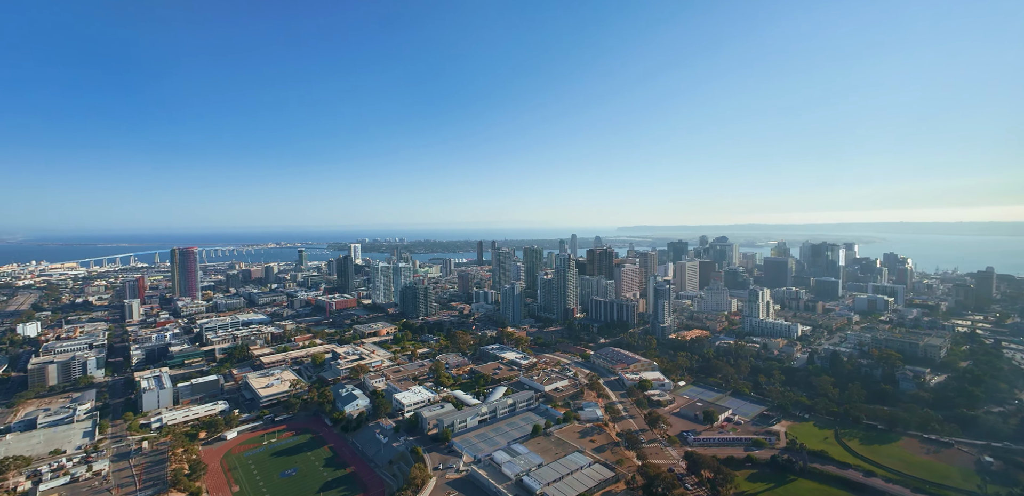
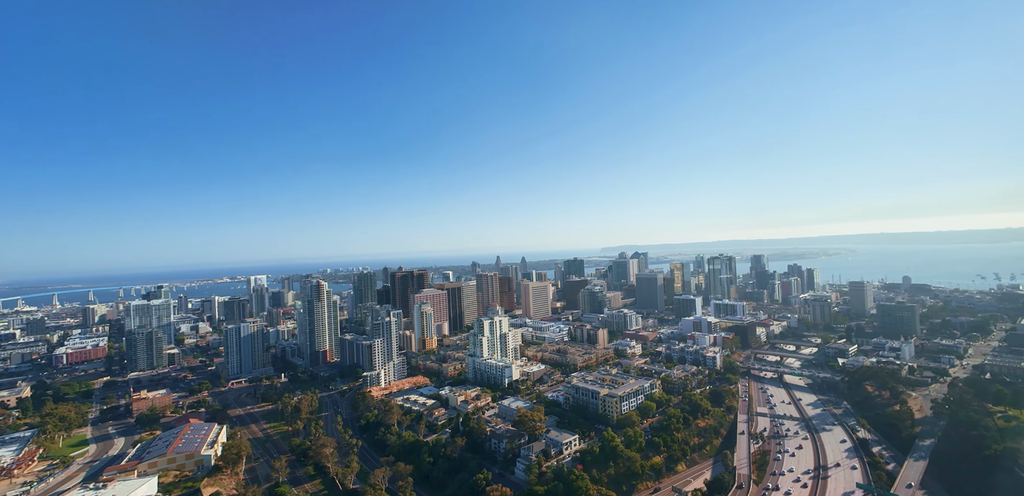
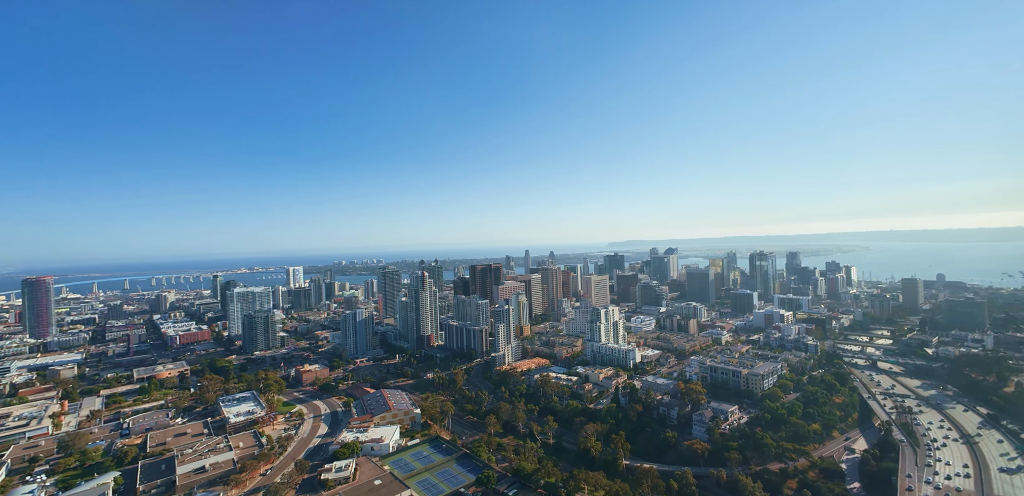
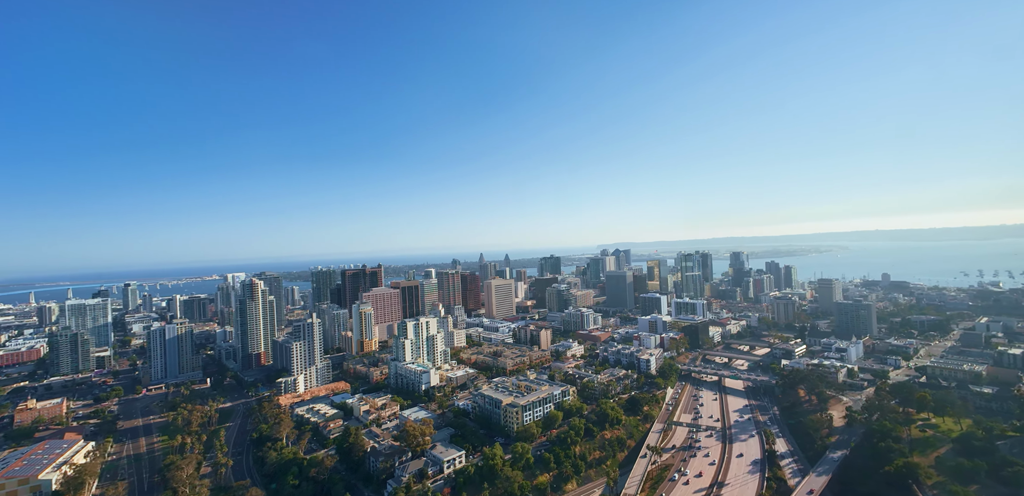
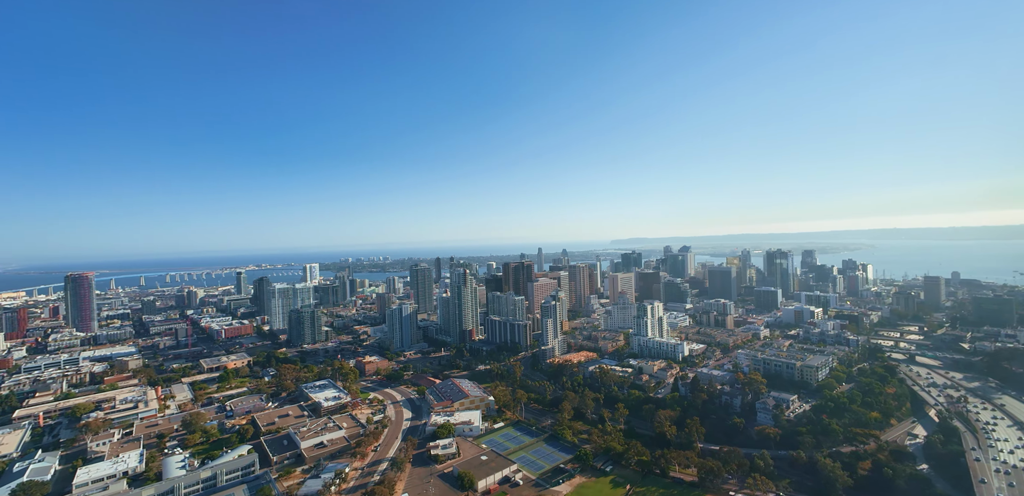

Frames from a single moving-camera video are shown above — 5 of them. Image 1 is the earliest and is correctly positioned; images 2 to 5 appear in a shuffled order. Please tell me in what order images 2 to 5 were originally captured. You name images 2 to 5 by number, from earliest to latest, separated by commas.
5, 3, 2, 4
